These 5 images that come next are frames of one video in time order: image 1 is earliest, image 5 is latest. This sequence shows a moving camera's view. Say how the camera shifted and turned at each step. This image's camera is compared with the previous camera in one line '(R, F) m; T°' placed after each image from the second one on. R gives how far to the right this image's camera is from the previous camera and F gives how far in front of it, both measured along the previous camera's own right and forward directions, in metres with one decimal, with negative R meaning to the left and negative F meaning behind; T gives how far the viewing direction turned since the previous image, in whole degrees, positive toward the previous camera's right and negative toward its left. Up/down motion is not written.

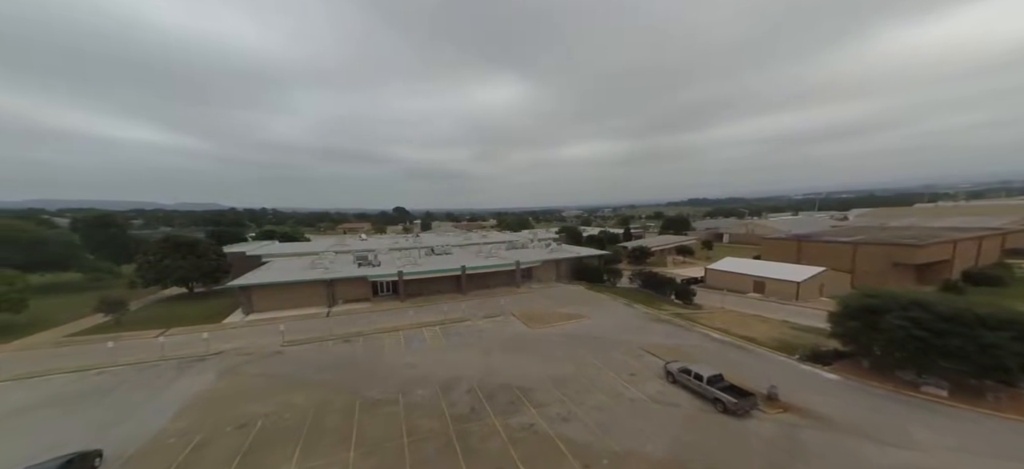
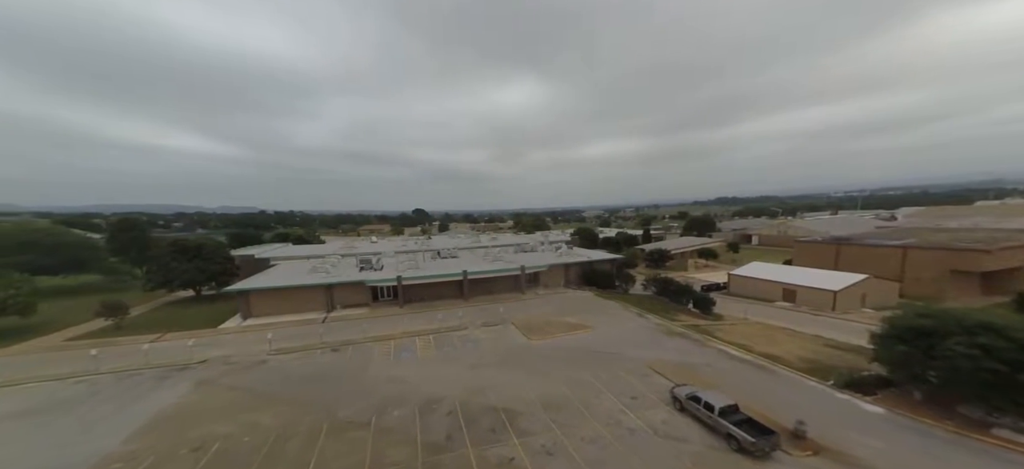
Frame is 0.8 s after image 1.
(+1.7, +1.7) m; -4°
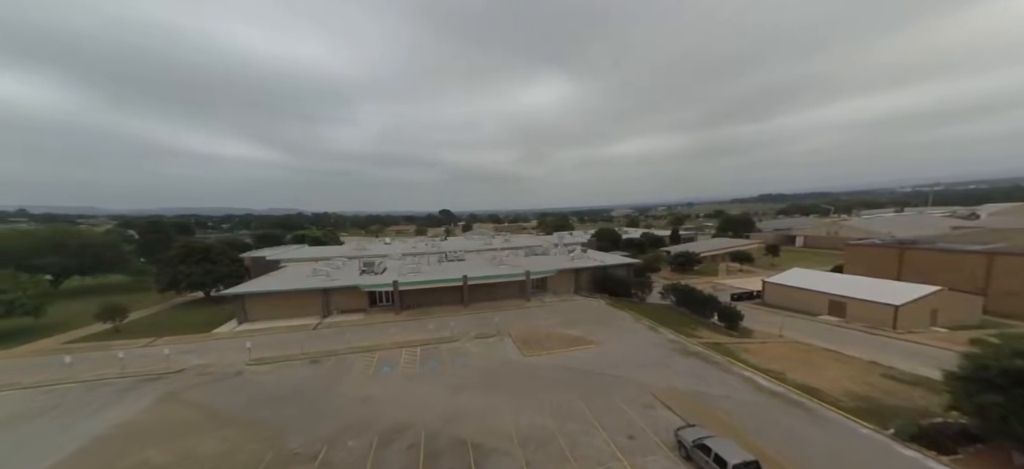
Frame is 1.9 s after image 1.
(+2.4, +2.4) m; -5°
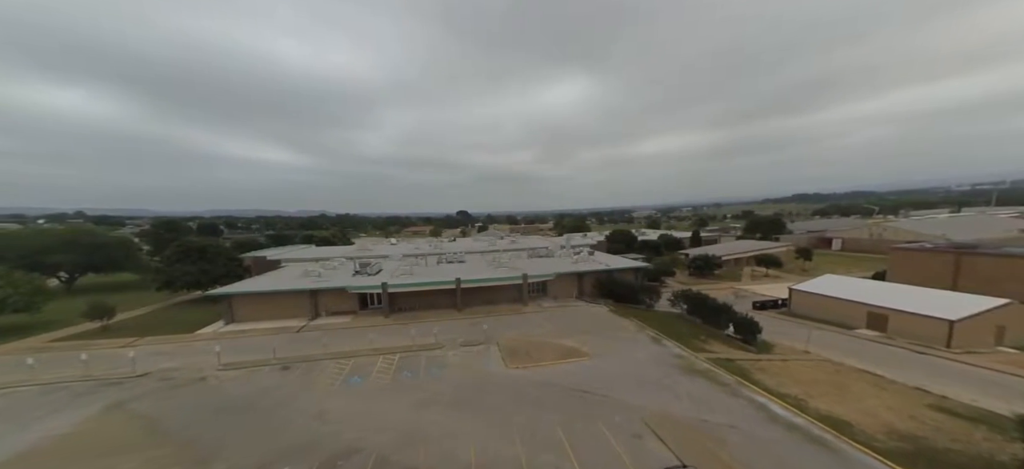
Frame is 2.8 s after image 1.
(+2.3, +2.0) m; -4°
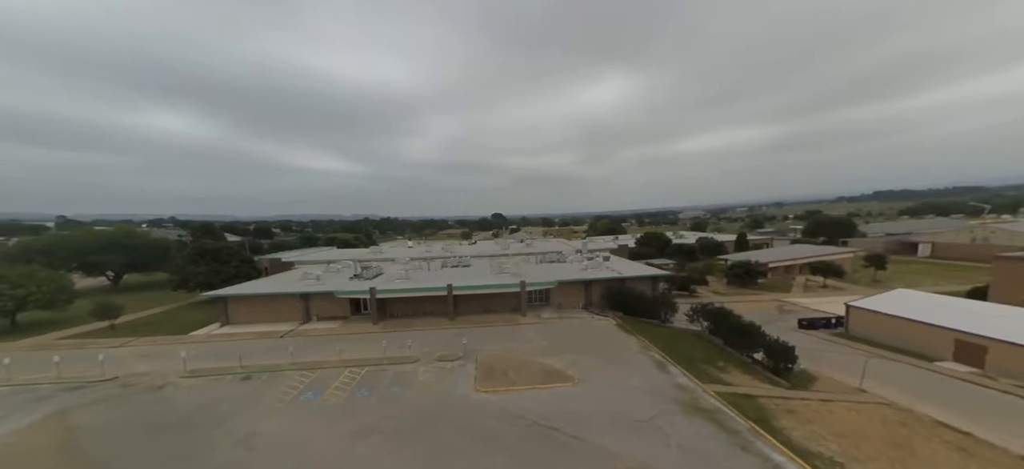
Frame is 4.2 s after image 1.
(+3.9, +2.9) m; -7°
